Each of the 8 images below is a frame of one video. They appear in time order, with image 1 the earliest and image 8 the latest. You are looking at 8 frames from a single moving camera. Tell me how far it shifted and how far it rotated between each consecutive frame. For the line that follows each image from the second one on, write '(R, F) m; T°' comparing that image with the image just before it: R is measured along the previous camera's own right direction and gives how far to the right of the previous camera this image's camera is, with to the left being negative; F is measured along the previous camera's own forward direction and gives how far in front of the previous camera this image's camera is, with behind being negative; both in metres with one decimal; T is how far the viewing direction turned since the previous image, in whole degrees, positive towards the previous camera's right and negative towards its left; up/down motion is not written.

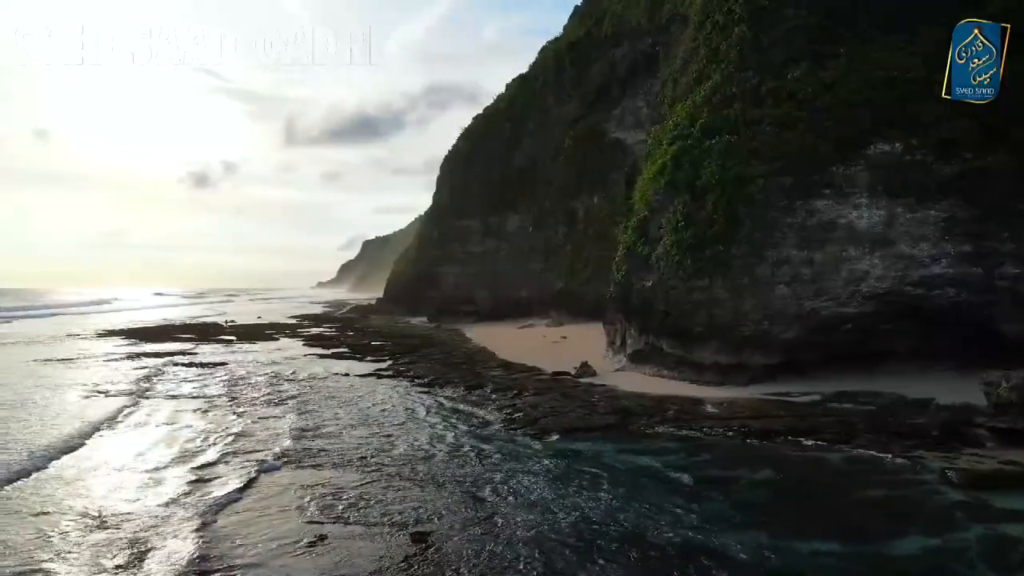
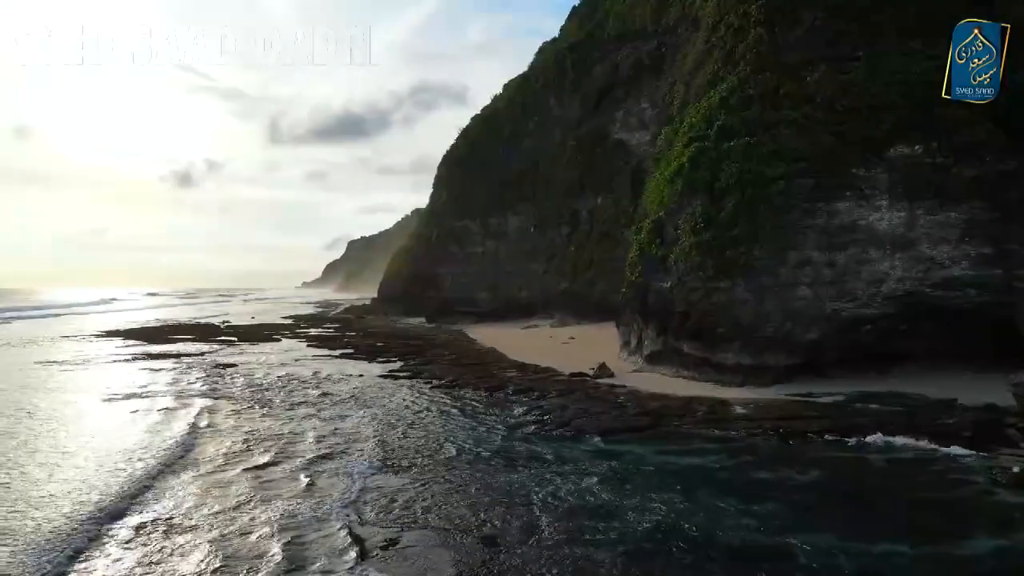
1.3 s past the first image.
(-0.7, 0.0) m; +1°
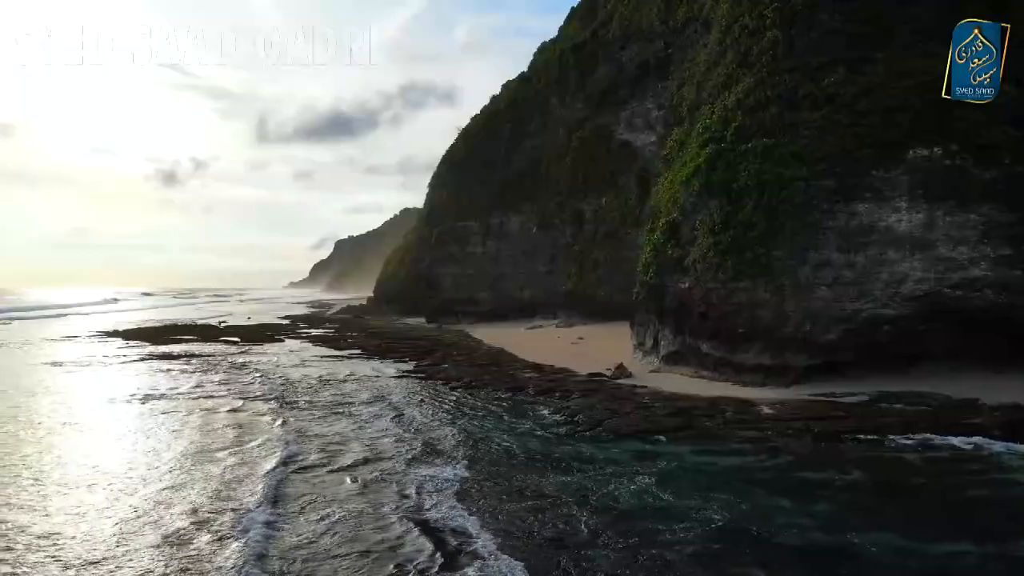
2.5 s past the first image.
(-0.7, 0.0) m; +1°
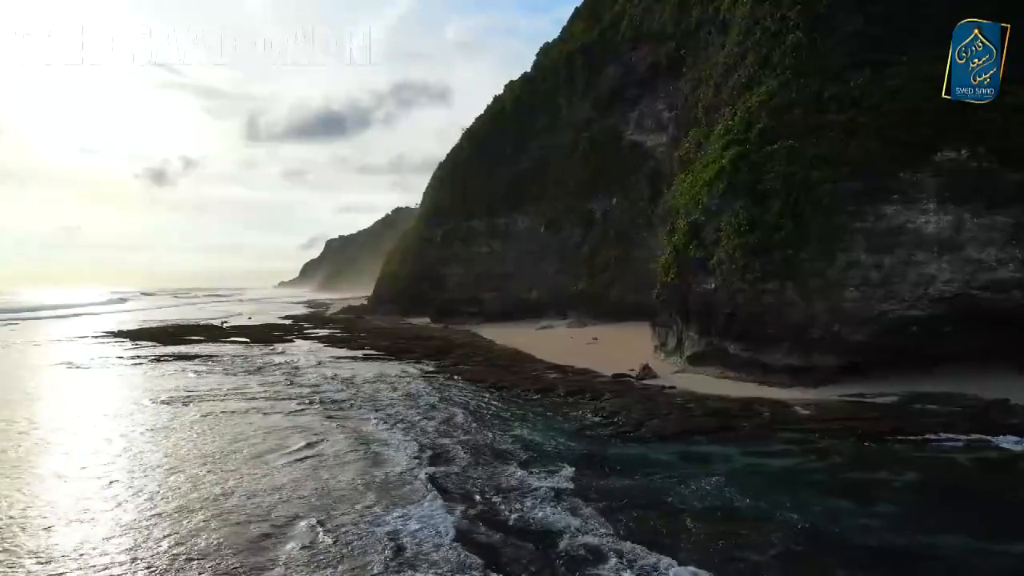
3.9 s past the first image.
(-0.8, -0.1) m; 0°
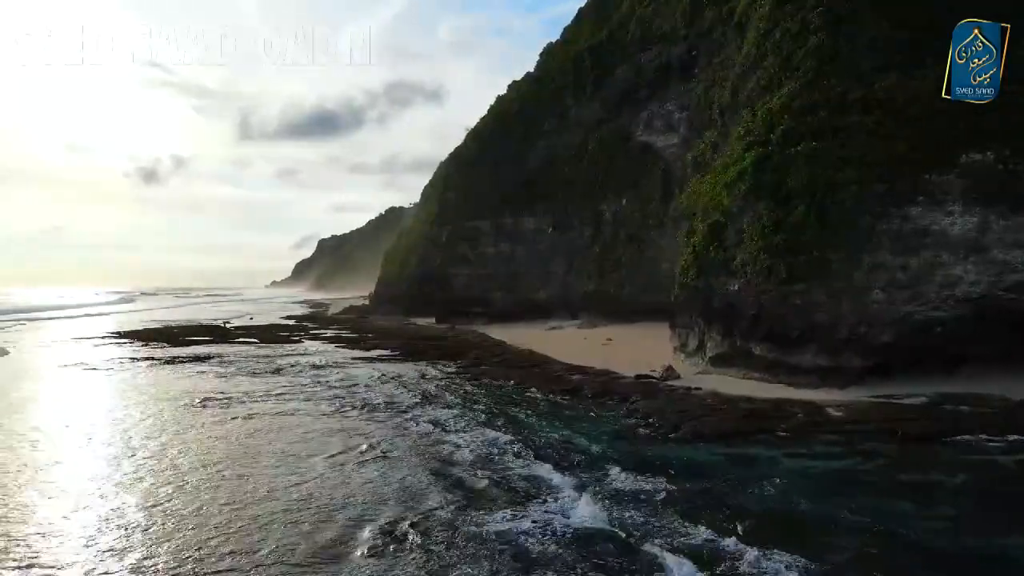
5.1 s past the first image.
(-0.7, 0.0) m; 0°
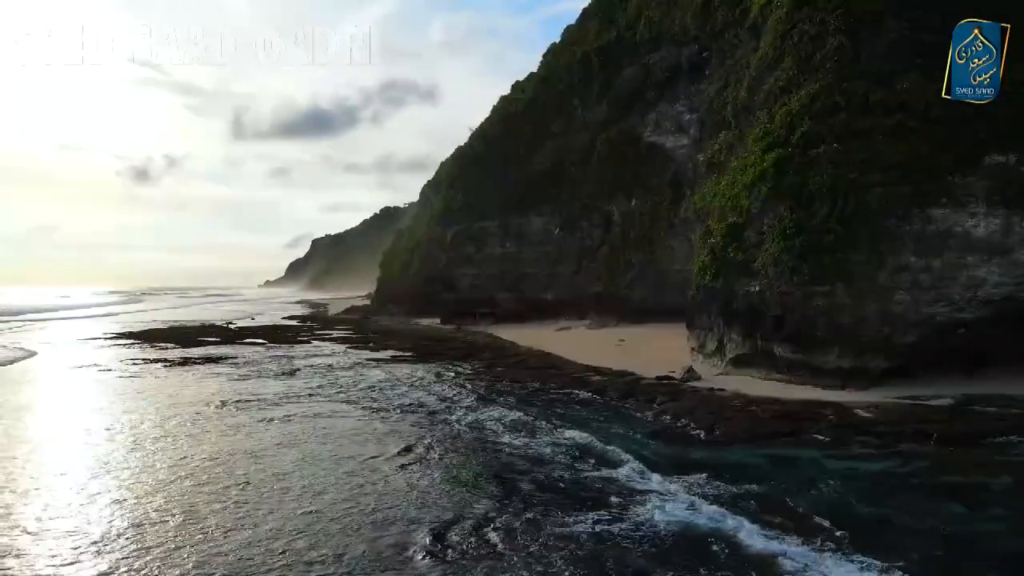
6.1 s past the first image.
(-0.6, 0.0) m; 0°
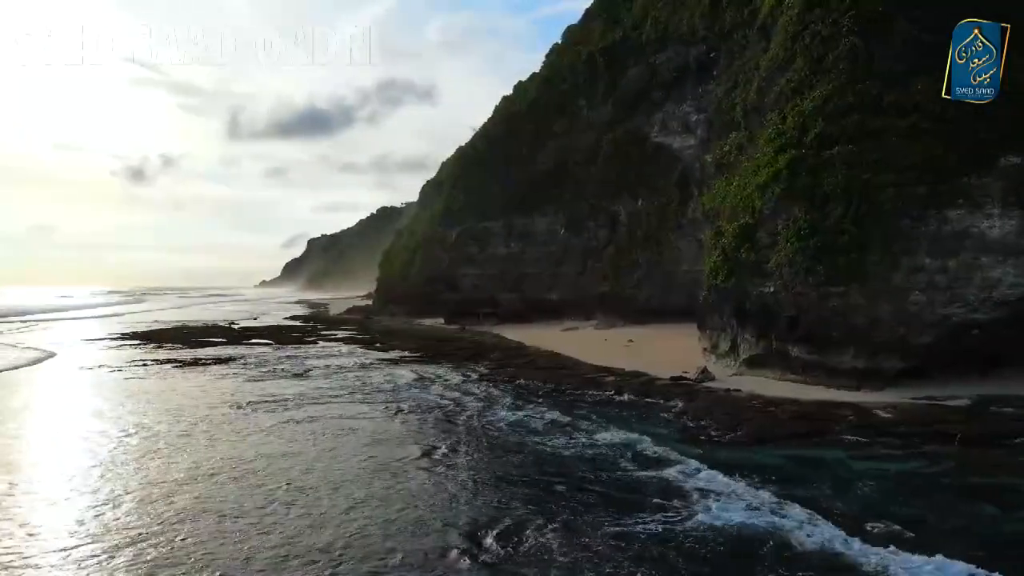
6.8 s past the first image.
(-0.4, -0.1) m; 0°
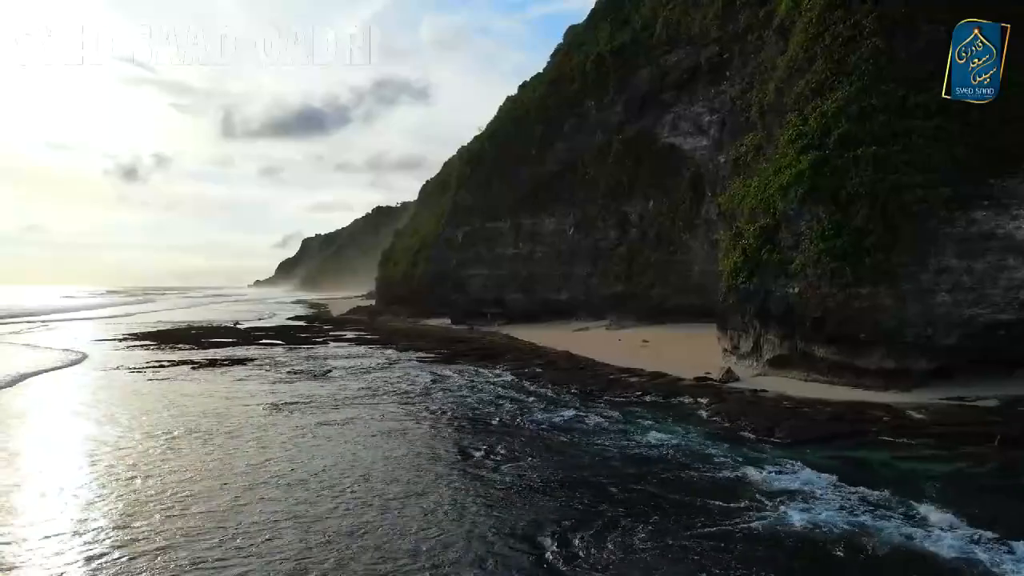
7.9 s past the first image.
(-0.8, -0.1) m; 0°
